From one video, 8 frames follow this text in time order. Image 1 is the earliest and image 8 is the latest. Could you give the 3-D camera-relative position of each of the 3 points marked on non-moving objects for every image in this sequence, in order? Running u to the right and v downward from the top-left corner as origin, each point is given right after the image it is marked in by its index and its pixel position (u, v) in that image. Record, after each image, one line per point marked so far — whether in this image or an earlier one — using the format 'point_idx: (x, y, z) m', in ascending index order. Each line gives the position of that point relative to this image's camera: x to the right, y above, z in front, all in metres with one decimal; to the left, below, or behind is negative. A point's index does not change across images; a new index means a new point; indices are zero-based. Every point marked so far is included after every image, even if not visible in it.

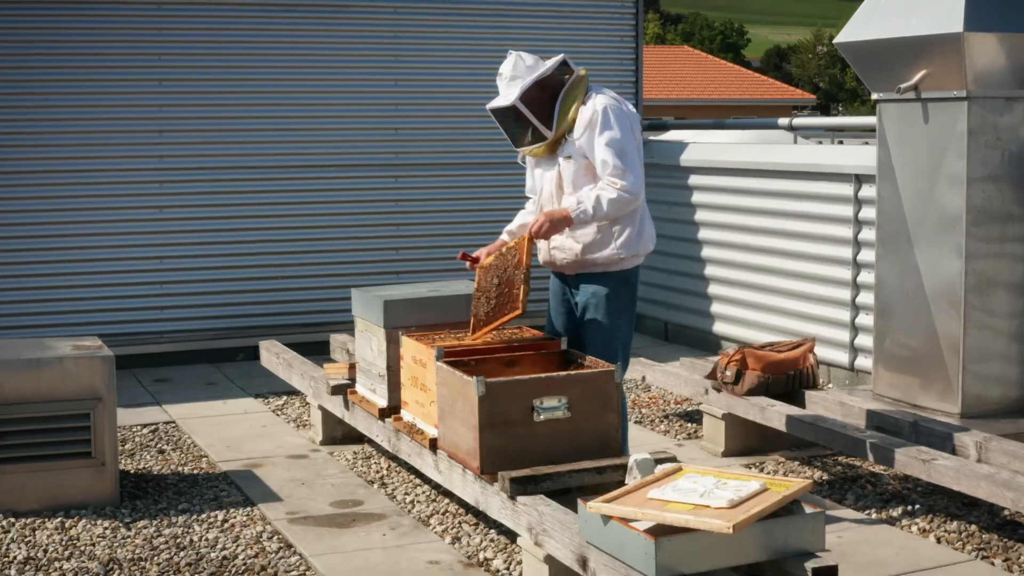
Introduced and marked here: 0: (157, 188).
0: (-0.4, +0.1, +2.2) m
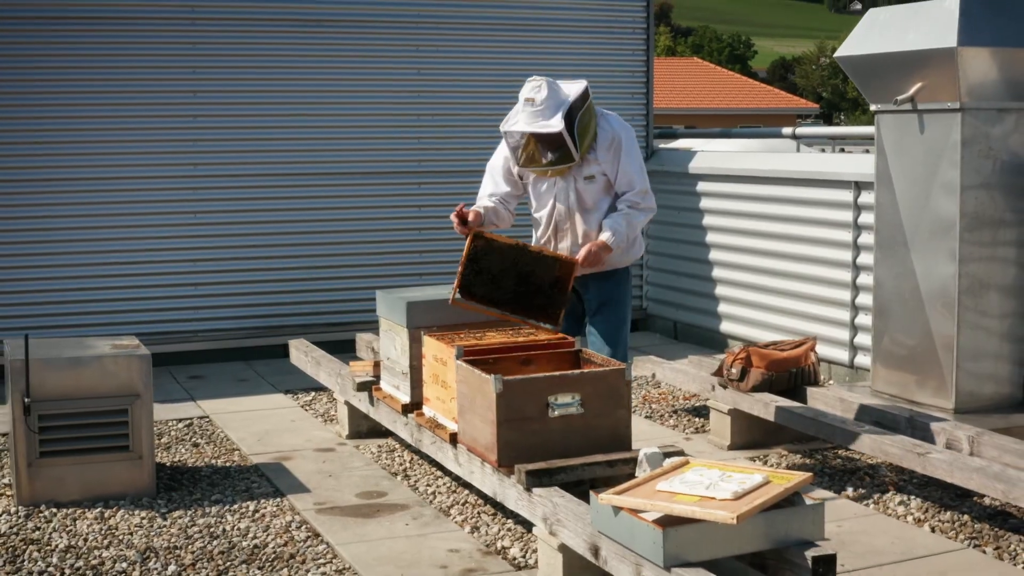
0: (-0.4, +0.1, +2.2) m
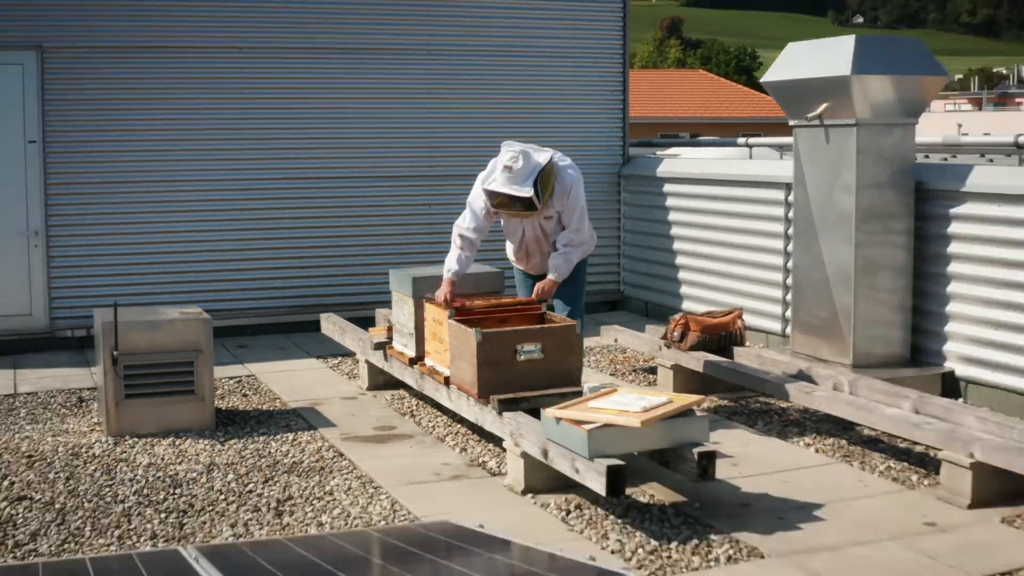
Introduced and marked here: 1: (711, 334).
0: (-0.4, +0.1, +2.6) m
1: (+0.2, 0.0, +2.0) m
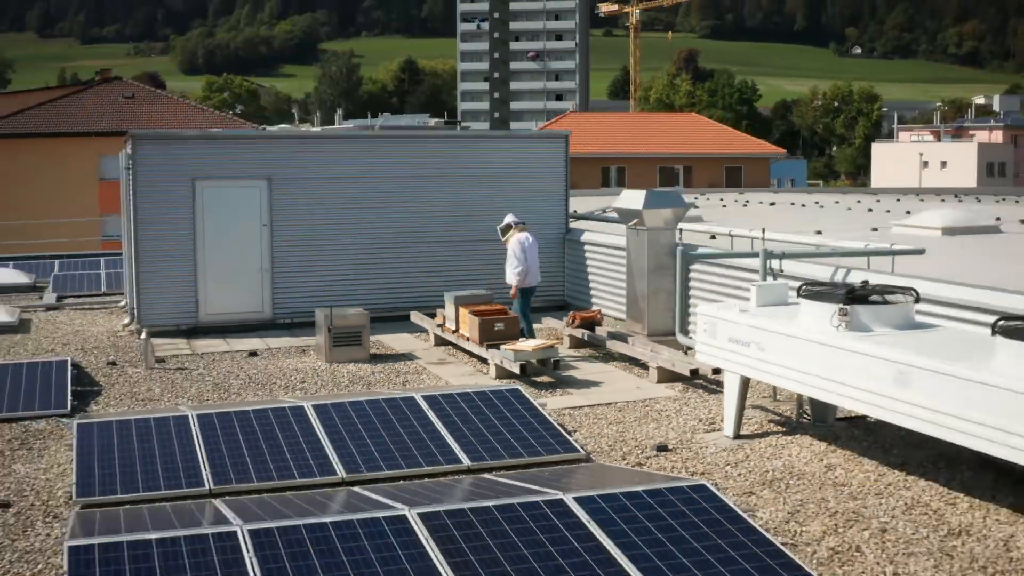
0: (-0.4, +0.1, +5.2) m
1: (+0.2, -0.1, +4.5) m
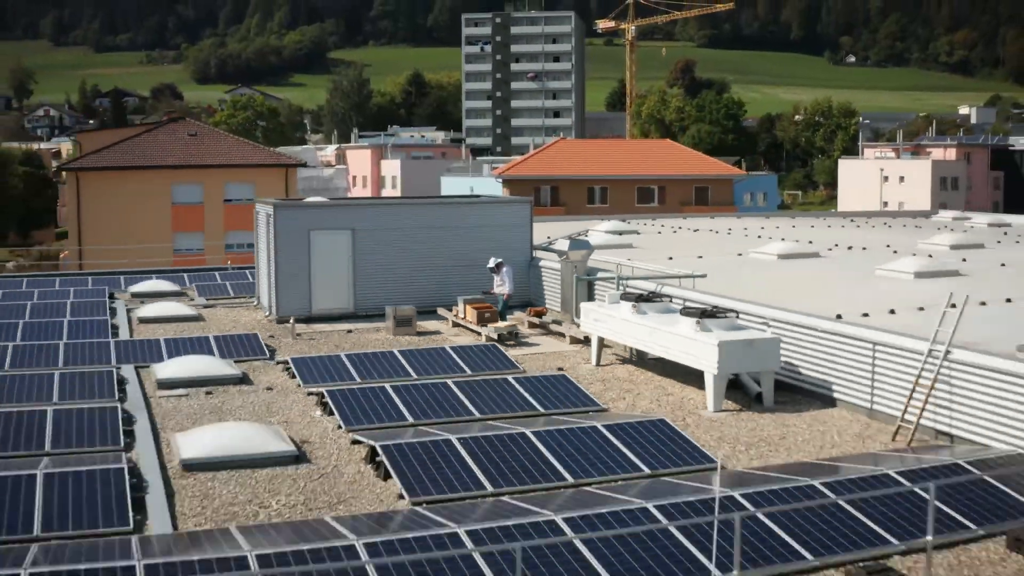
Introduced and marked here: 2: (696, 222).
0: (-0.5, +0.1, +8.8) m
1: (+0.1, -0.1, +8.1) m
2: (+1.5, +0.4, +12.1) m
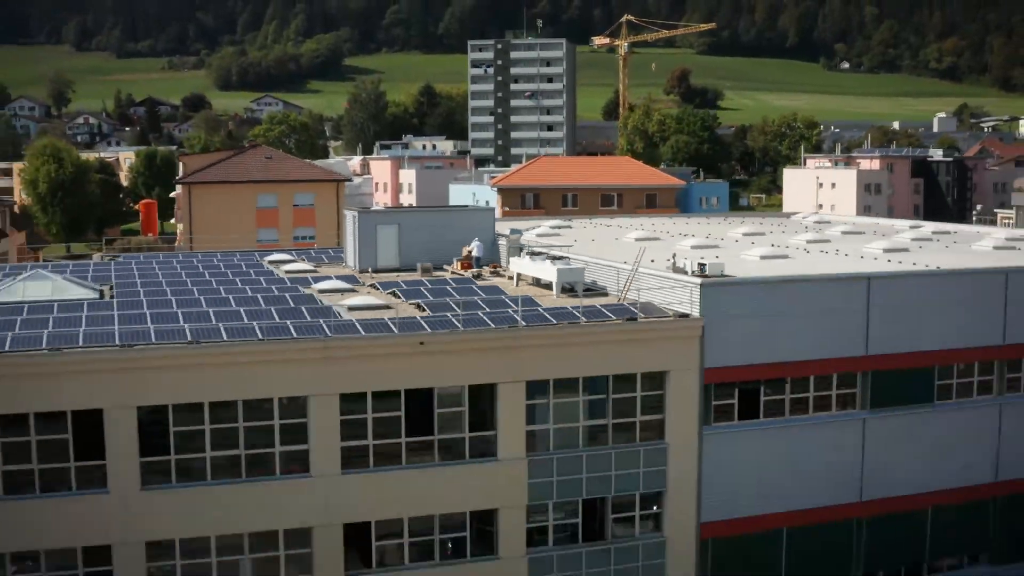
0: (-0.8, +0.4, +16.7) m
1: (-0.2, +0.2, +16.0) m
2: (+1.3, +0.7, +20.0) m
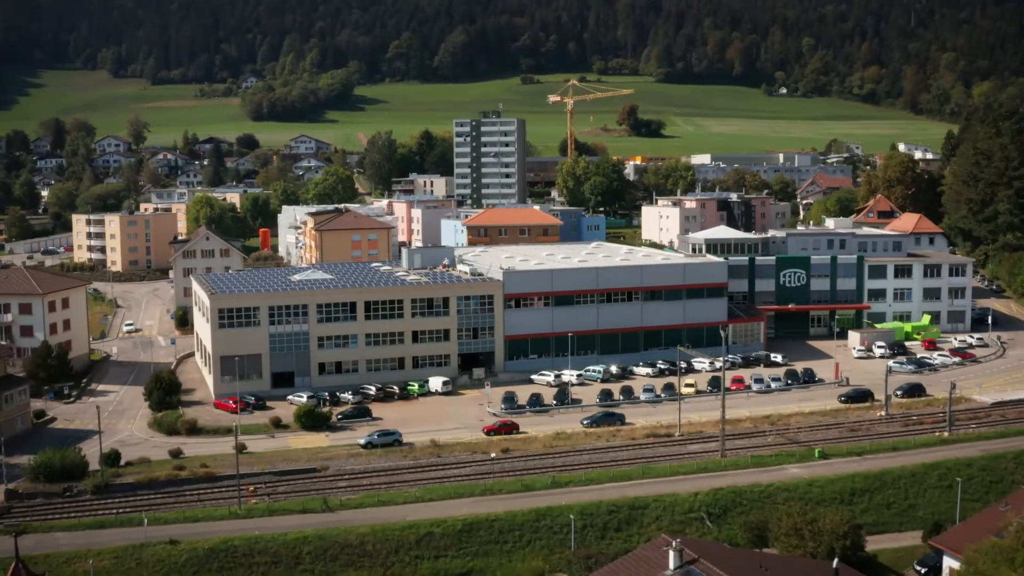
0: (-2.2, +0.7, +50.0) m
1: (-1.6, +0.6, +49.3) m
2: (-0.2, +1.1, +53.3) m
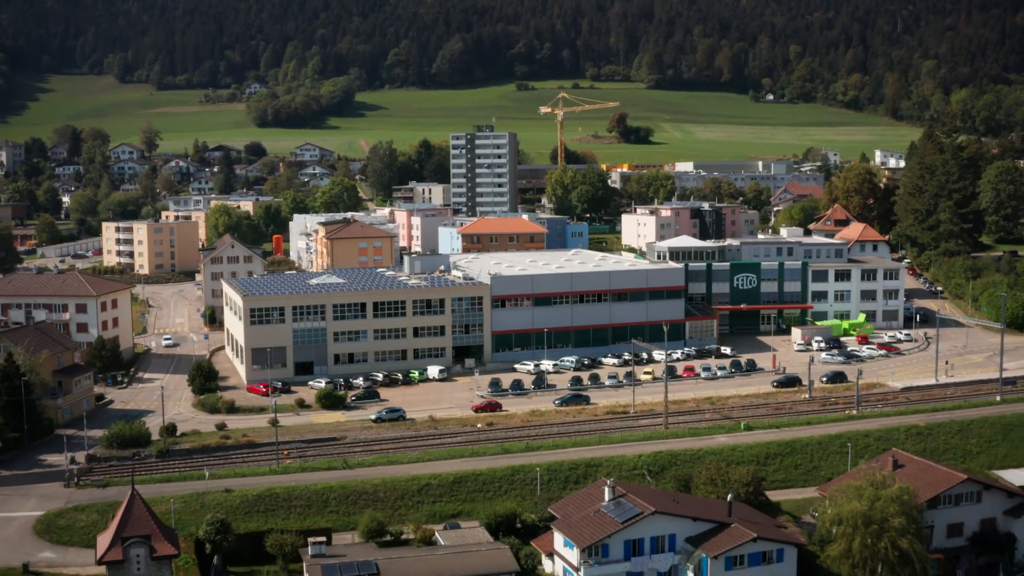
0: (-2.6, +0.7, +58.0) m
1: (-2.0, +0.5, +57.3) m
2: (-0.6, +1.0, +61.3) m
